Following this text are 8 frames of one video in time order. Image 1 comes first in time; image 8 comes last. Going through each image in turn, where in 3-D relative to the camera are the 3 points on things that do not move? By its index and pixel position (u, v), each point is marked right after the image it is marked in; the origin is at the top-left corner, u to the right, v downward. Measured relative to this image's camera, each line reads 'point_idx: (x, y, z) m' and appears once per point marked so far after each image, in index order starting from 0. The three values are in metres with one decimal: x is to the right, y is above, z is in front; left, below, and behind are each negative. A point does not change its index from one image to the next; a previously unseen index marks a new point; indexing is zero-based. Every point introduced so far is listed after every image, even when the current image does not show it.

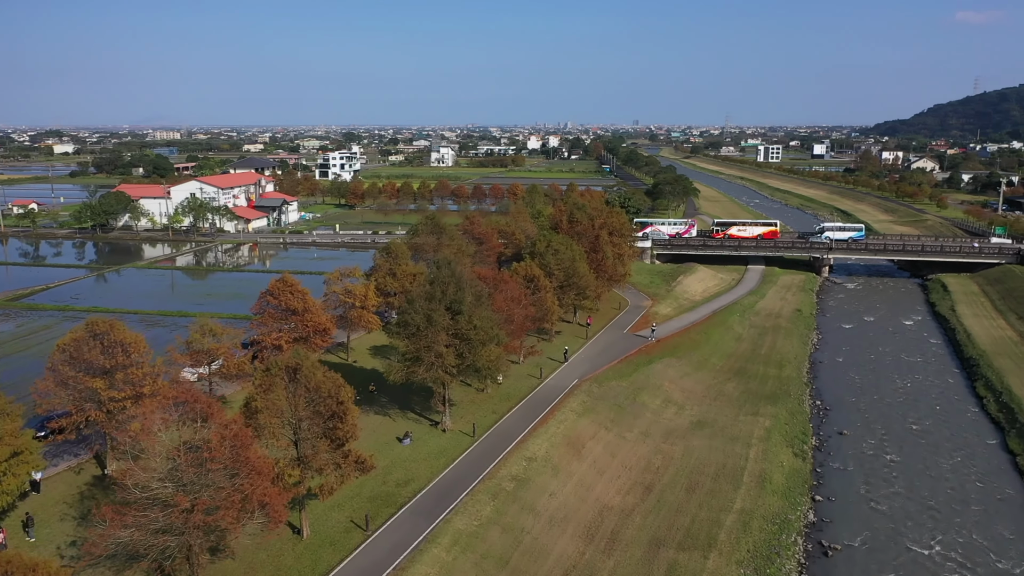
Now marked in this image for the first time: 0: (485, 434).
0: (-0.5, -2.8, +15.9) m
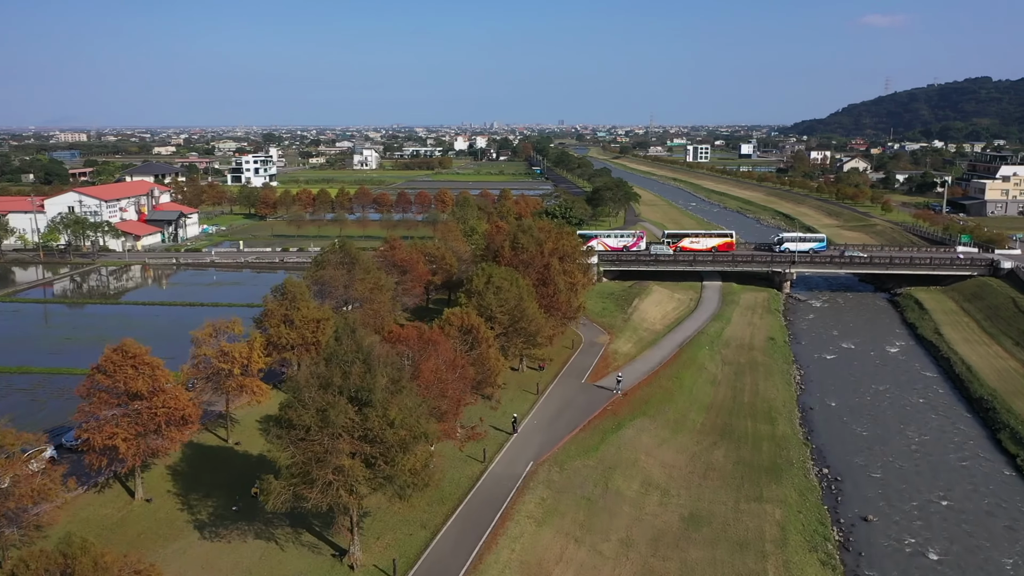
0: (-1.4, -3.9, +11.2) m
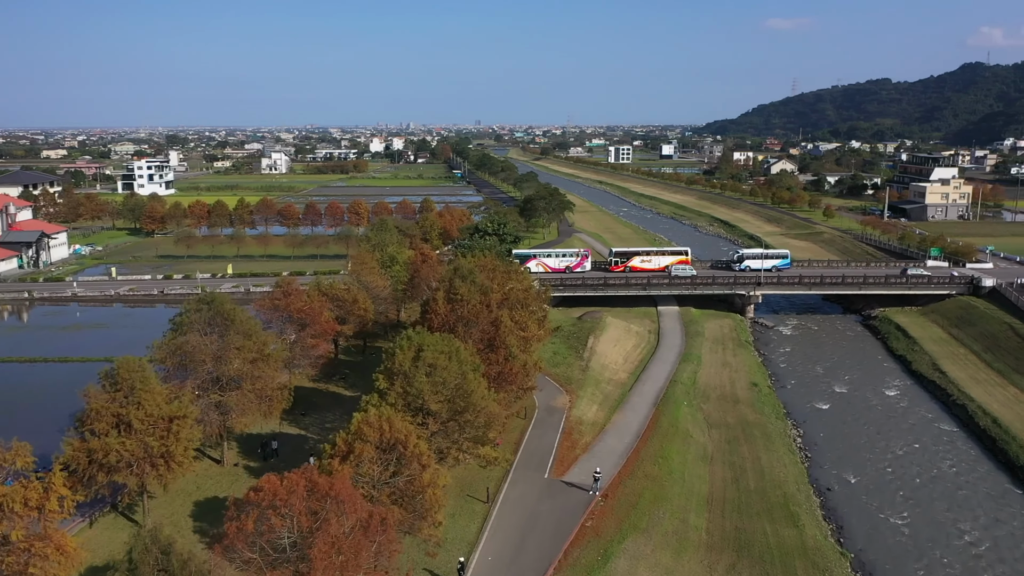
0: (-1.6, -5.0, +6.0) m
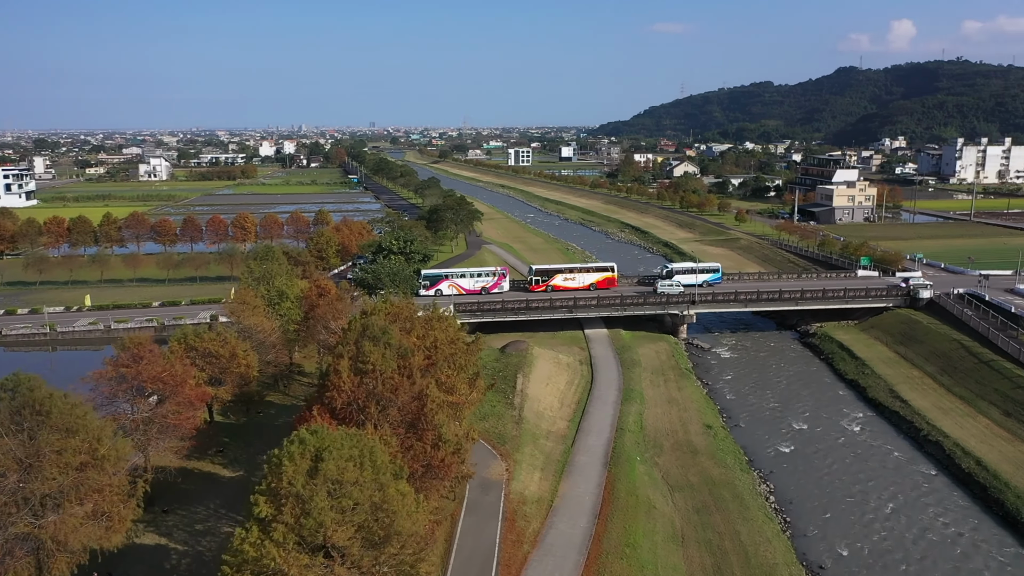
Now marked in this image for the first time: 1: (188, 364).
0: (-1.4, -5.9, +2.3) m
1: (-5.6, -1.3, +14.4) m
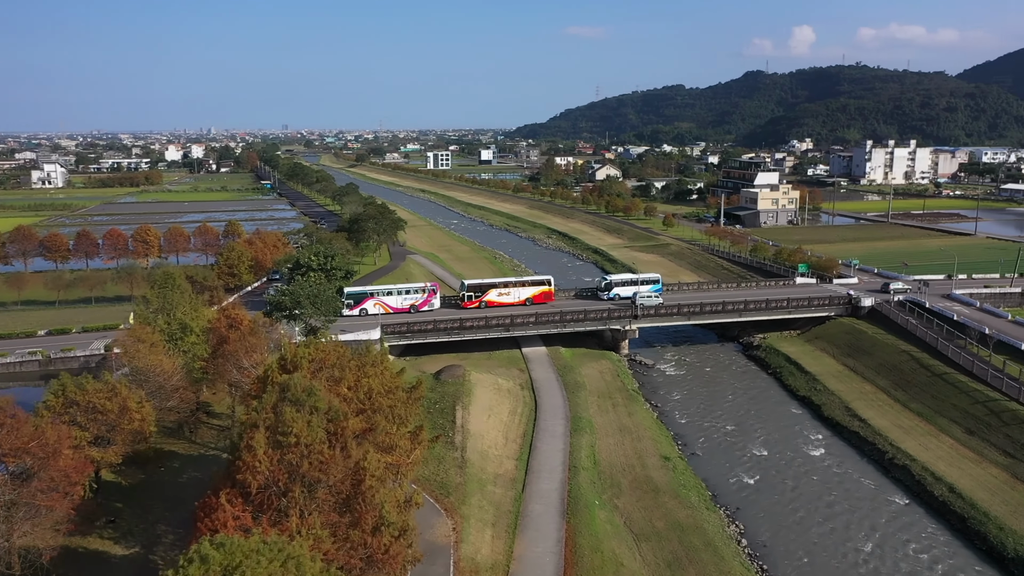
0: (-0.9, -6.4, +0.2) m
1: (-6.4, -2.0, +11.9) m
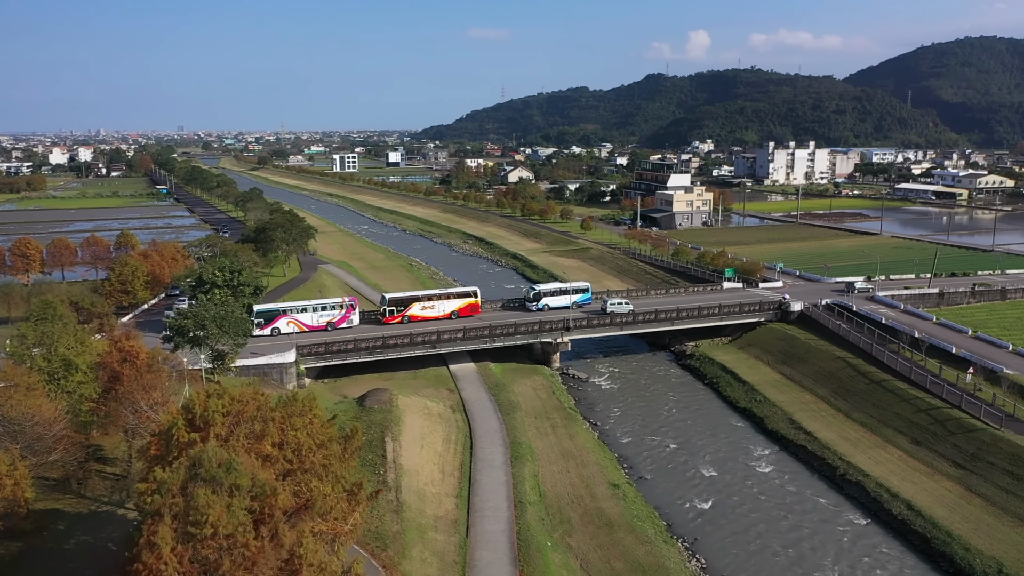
0: (-0.1, -6.7, -1.3) m
1: (-6.9, -2.5, +9.6) m
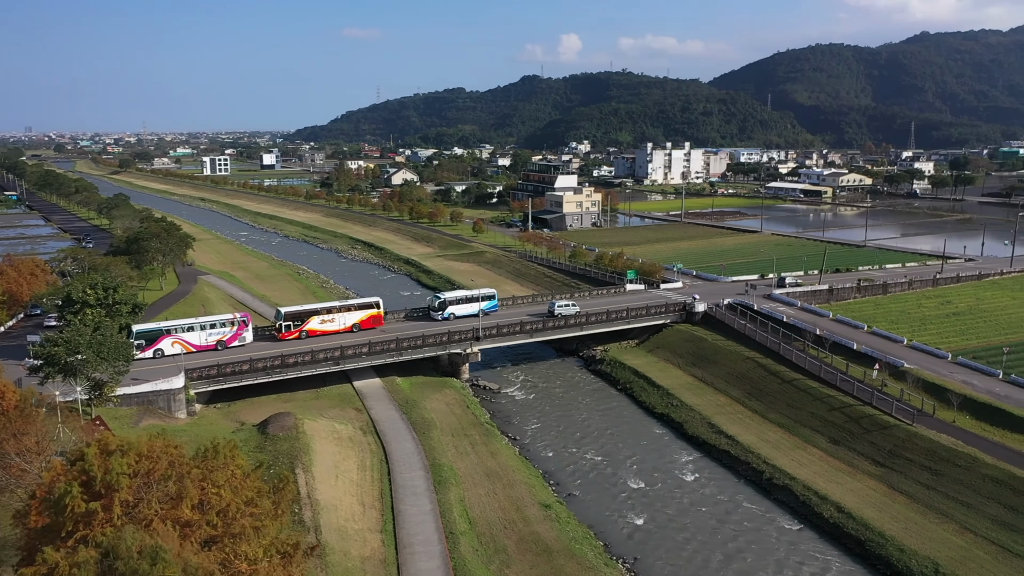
0: (+1.2, -7.0, -2.3) m
1: (-7.3, -2.9, +7.5) m
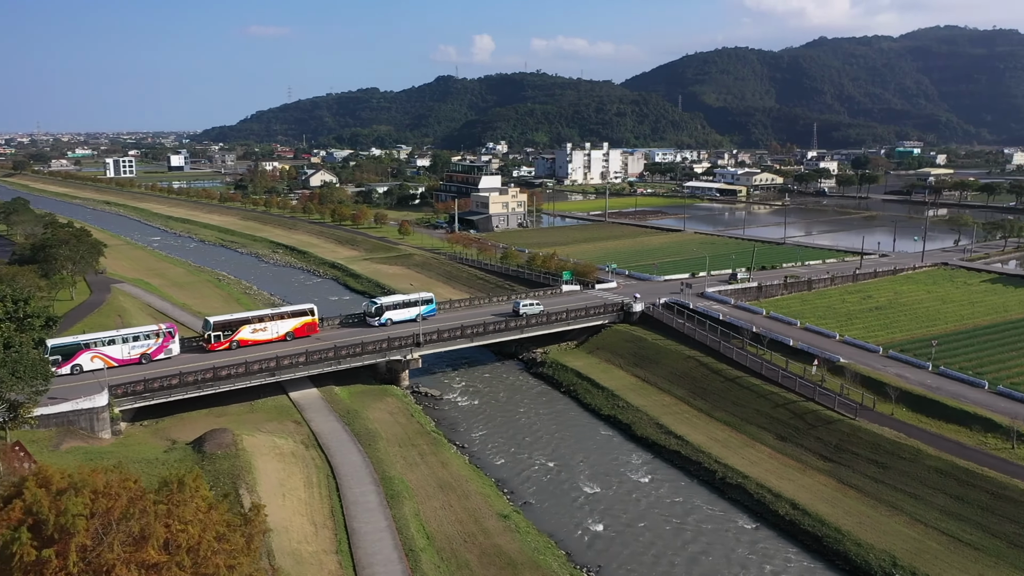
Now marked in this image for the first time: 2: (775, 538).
0: (+2.3, -7.0, -2.6) m
1: (-7.2, -3.1, +6.3) m
2: (+5.0, -4.8, +15.6) m
